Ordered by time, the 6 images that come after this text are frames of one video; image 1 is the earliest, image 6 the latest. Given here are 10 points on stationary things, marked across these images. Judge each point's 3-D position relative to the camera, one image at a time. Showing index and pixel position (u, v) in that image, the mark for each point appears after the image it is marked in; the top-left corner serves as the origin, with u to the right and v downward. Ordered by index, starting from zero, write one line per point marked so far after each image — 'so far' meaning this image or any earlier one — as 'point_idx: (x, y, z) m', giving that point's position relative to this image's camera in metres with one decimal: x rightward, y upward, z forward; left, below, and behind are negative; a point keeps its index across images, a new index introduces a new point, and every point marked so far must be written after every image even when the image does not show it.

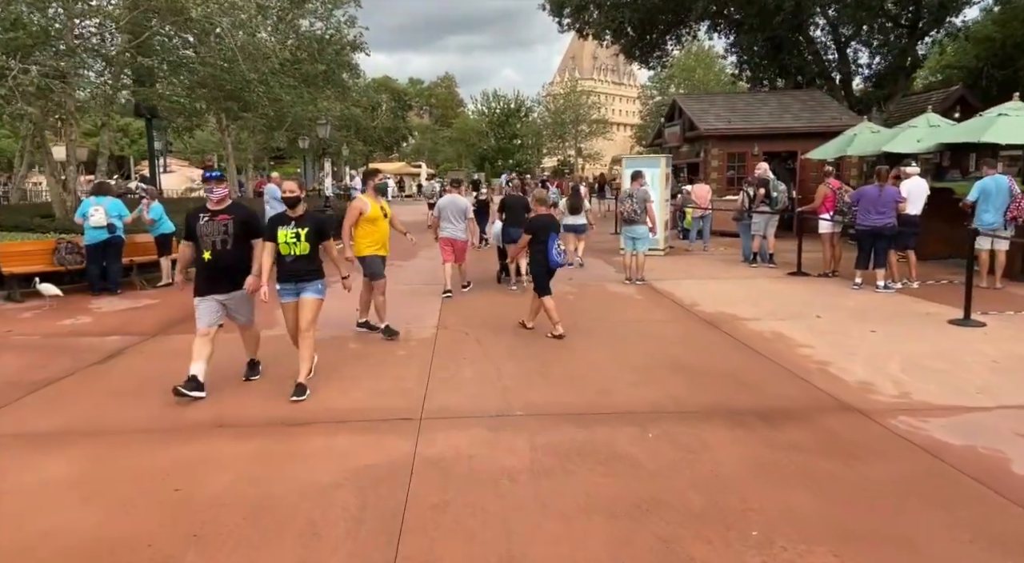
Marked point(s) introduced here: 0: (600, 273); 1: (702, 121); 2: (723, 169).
0: (+1.5, +0.1, +11.0) m
1: (+5.1, +4.3, +17.0) m
2: (+5.7, +3.0, +16.9) m
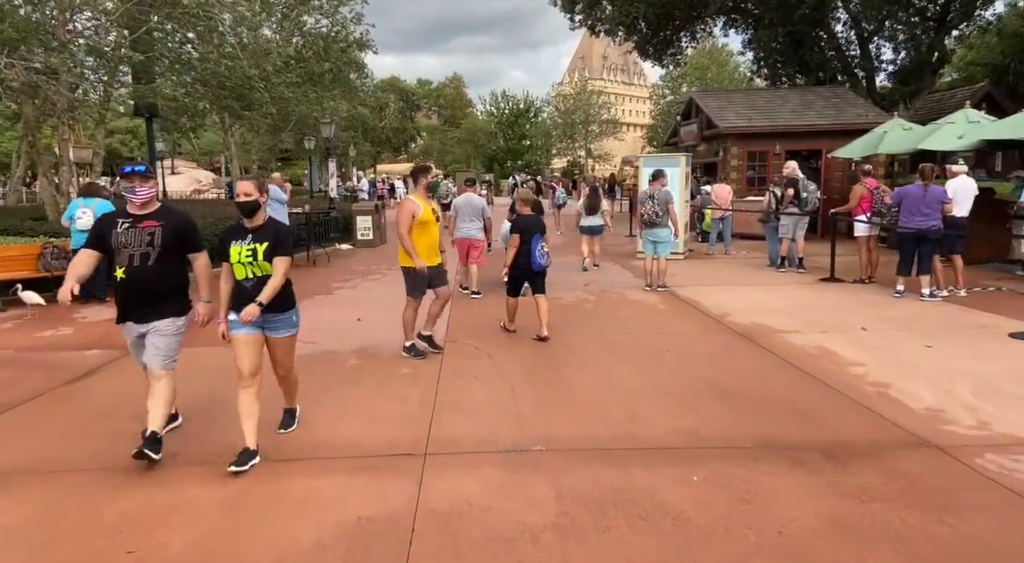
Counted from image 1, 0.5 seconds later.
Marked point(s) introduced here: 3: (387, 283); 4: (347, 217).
0: (+1.8, 0.0, +10.4) m
1: (+5.4, +4.2, +16.3) m
2: (+6.0, +2.9, +16.2) m
3: (-2.1, 0.0, +10.5) m
4: (-4.3, +1.7, +16.3) m
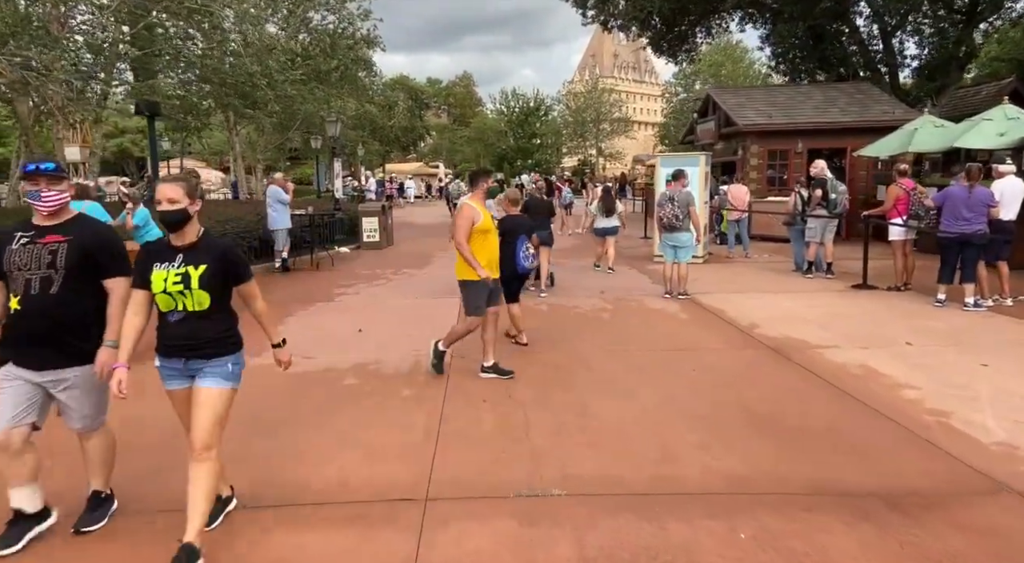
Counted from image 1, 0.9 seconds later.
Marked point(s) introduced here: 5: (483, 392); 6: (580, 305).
0: (+1.9, -0.1, +9.8) m
1: (+5.7, +4.1, +15.7) m
2: (+6.2, +2.8, +15.6) m
3: (-1.9, -0.1, +10.1) m
4: (-4.0, +1.6, +15.9) m
5: (-0.2, -0.9, +5.1) m
6: (+0.9, -0.3, +8.5) m
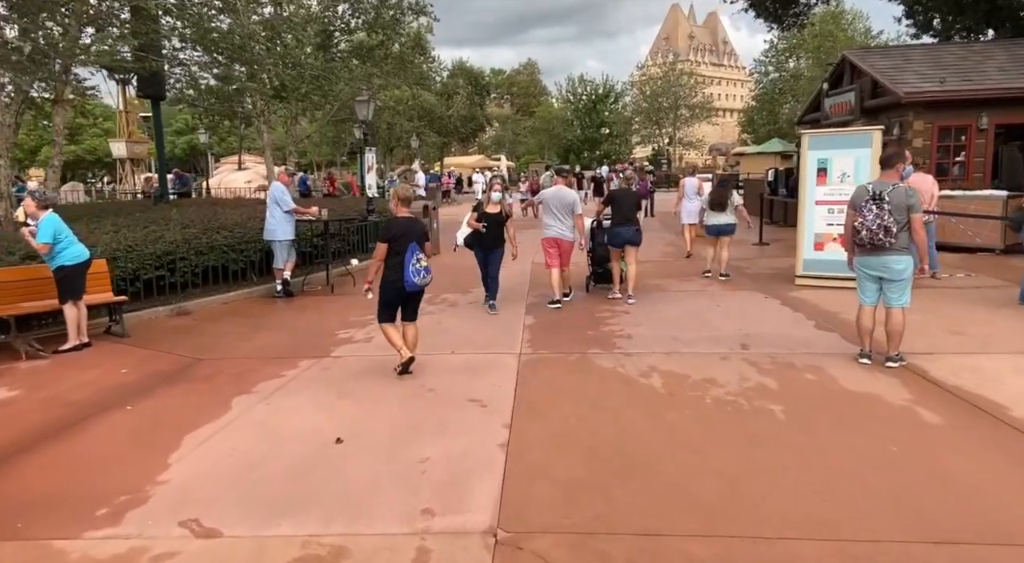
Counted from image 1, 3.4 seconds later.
0: (+2.8, -0.5, +6.3) m
1: (+7.2, +3.7, +11.7) m
2: (+7.7, +2.4, +11.5) m
3: (-1.0, -0.5, +6.9) m
4: (-2.5, +1.3, +12.9) m
5: (+0.2, -1.4, +1.8) m
6: (+1.7, -0.8, +5.1) m
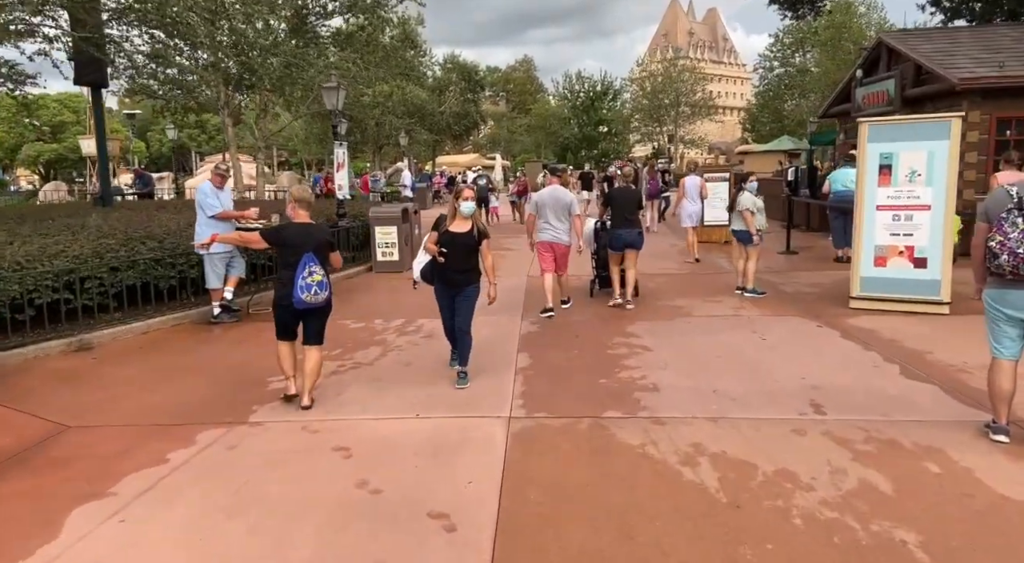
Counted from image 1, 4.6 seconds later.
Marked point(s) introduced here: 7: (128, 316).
0: (+2.7, -0.8, +4.7) m
1: (+7.1, +3.5, +10.2) m
2: (+7.6, +2.1, +10.0) m
3: (-1.1, -0.8, +5.3) m
4: (-2.6, +1.0, +11.2) m
5: (+0.1, -1.6, +0.2) m
6: (+1.6, -1.0, +3.5) m
7: (-4.2, -0.4, +6.9) m
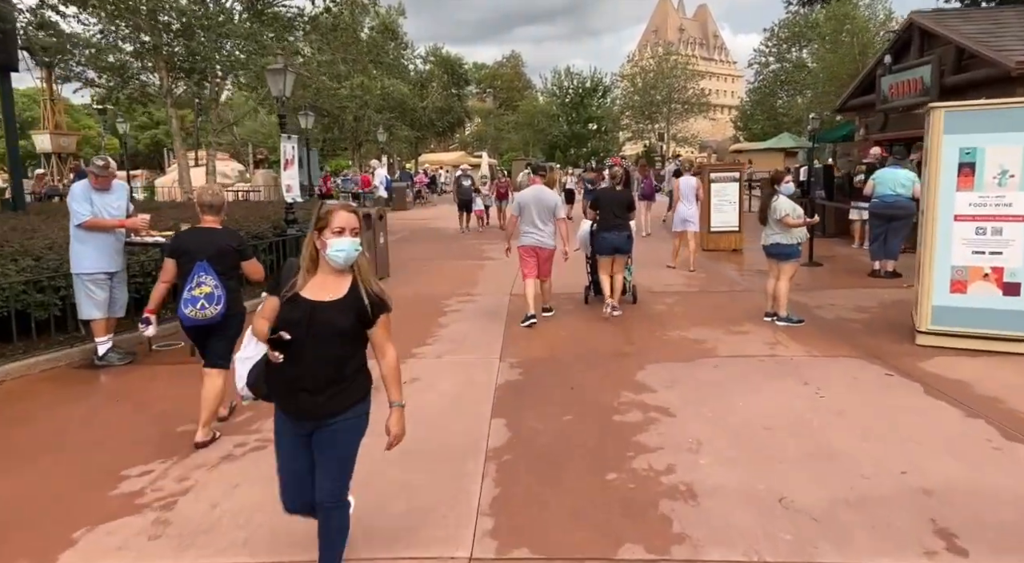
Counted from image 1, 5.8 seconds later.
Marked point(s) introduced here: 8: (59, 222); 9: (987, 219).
0: (+2.5, -1.0, +3.2) m
1: (+6.8, +3.2, +8.7) m
2: (+7.3, +1.9, +8.5) m
3: (-1.3, -1.1, +3.7) m
4: (-2.9, +0.7, +9.6) m
5: (0.0, -1.9, -1.4) m
6: (+1.4, -1.3, +2.0) m
7: (-4.4, -0.7, +5.3) m
8: (-5.4, +0.7, +7.6) m
9: (+4.0, +0.5, +5.2) m
